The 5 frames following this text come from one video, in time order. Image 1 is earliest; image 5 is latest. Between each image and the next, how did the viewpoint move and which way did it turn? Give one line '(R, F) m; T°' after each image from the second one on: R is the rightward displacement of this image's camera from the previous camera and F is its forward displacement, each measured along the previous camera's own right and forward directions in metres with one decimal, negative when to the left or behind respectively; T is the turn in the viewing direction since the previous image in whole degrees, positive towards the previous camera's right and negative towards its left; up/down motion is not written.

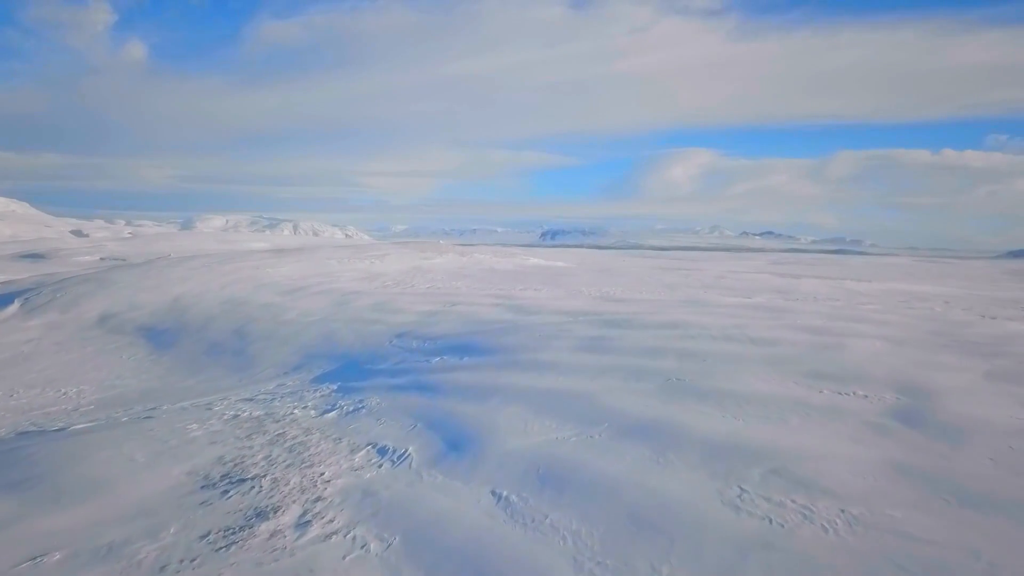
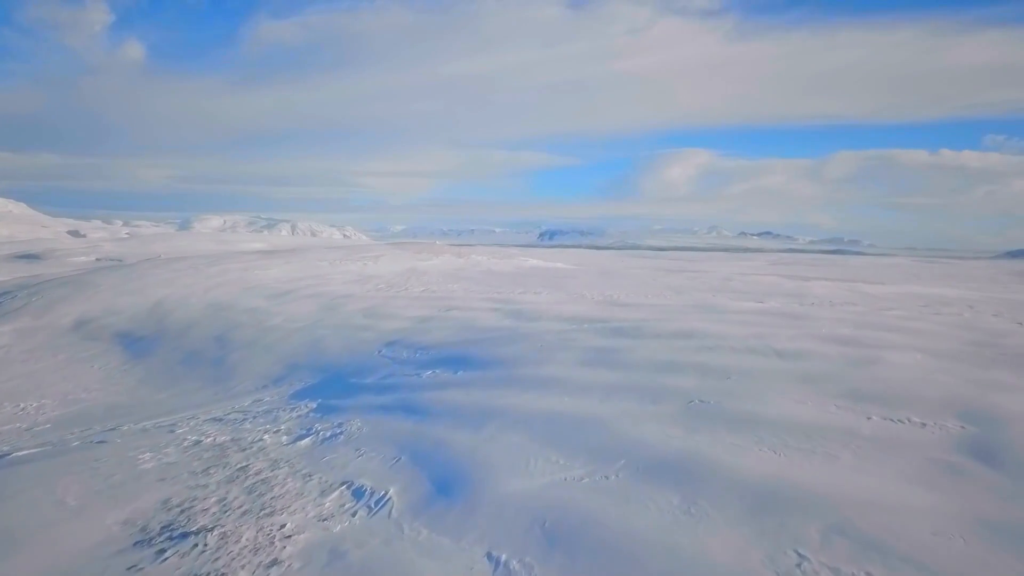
(0.0, +1.1) m; 0°
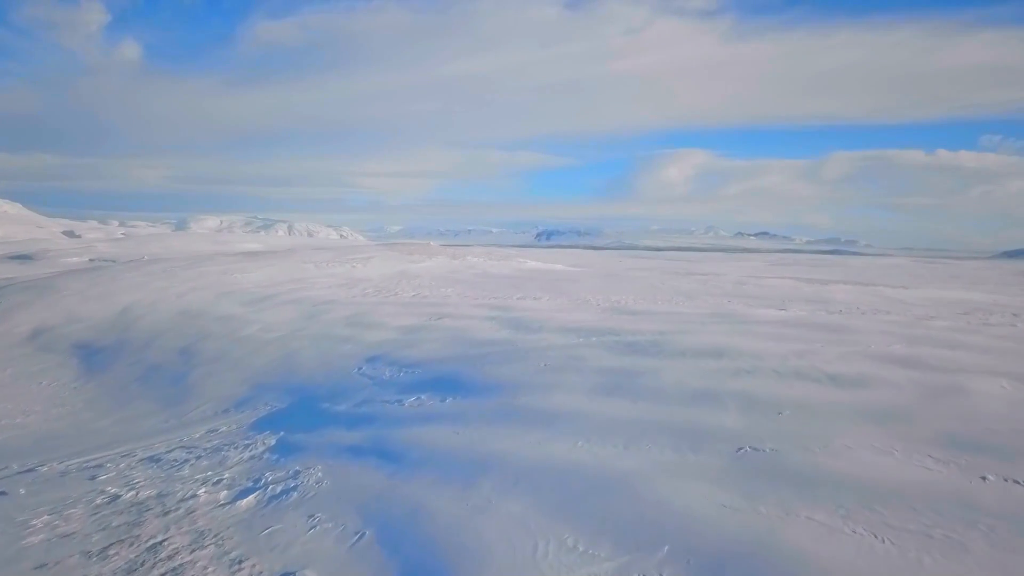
(0.0, +1.6) m; 0°
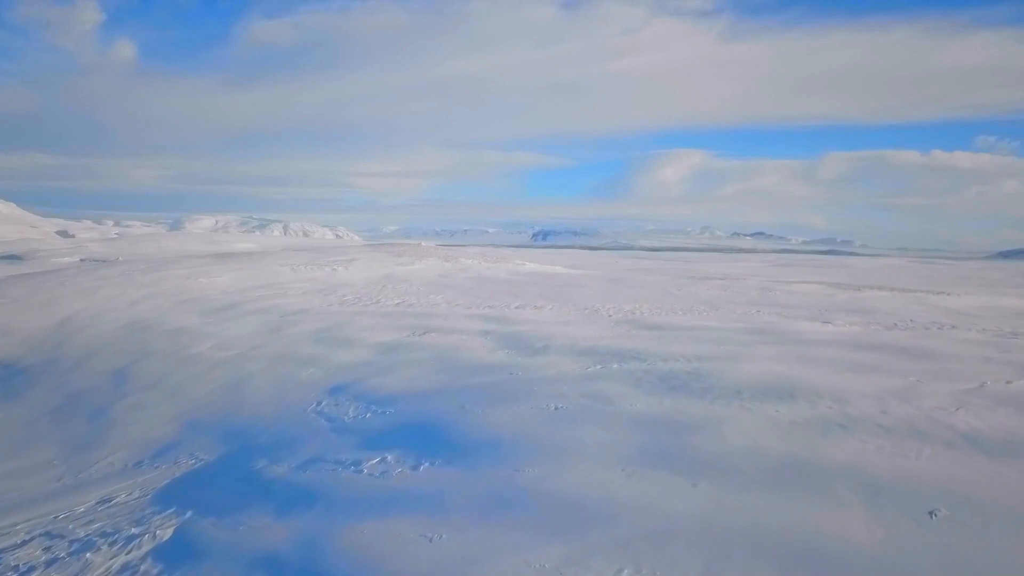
(0.0, +2.4) m; 0°
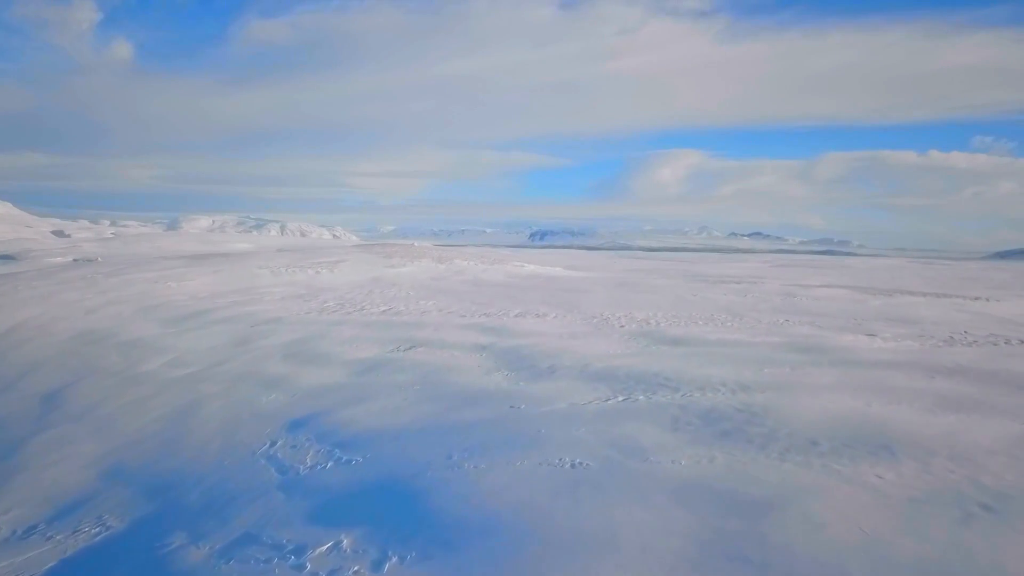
(0.0, +1.8) m; 0°
